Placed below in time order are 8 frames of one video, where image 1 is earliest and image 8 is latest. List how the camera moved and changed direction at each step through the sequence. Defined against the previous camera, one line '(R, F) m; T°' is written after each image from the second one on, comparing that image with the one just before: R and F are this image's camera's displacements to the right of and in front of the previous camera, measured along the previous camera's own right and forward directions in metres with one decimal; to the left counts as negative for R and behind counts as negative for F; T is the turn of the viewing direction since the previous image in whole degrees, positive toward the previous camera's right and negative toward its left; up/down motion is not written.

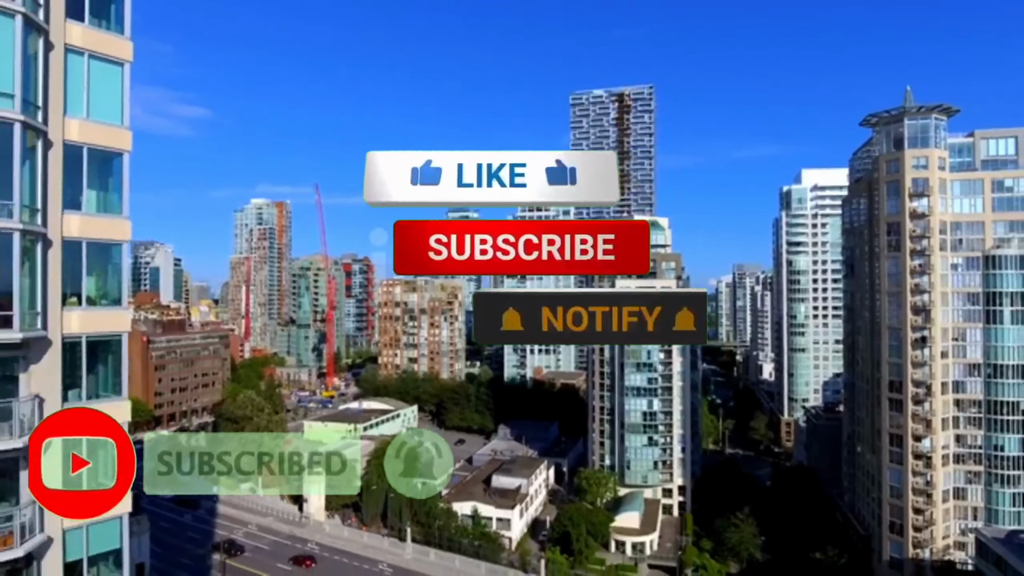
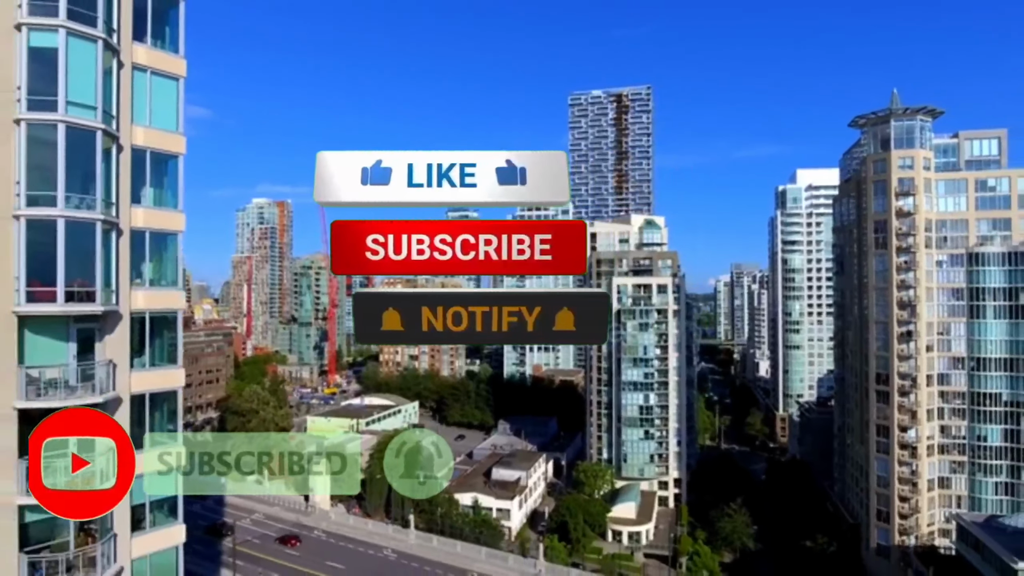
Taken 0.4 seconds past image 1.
(0.0, -1.5) m; 0°
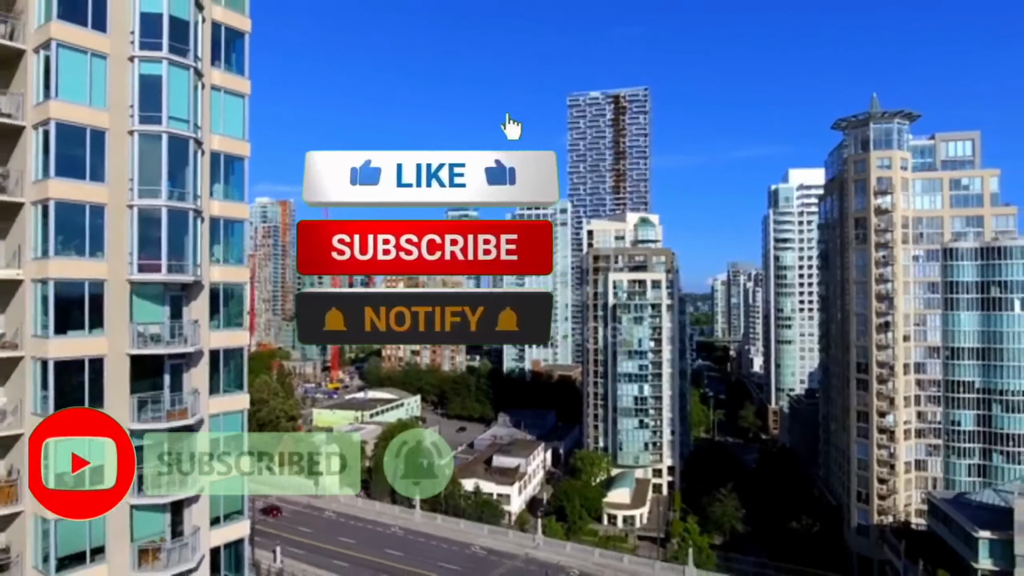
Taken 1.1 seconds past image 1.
(-0.1, -2.6) m; 0°
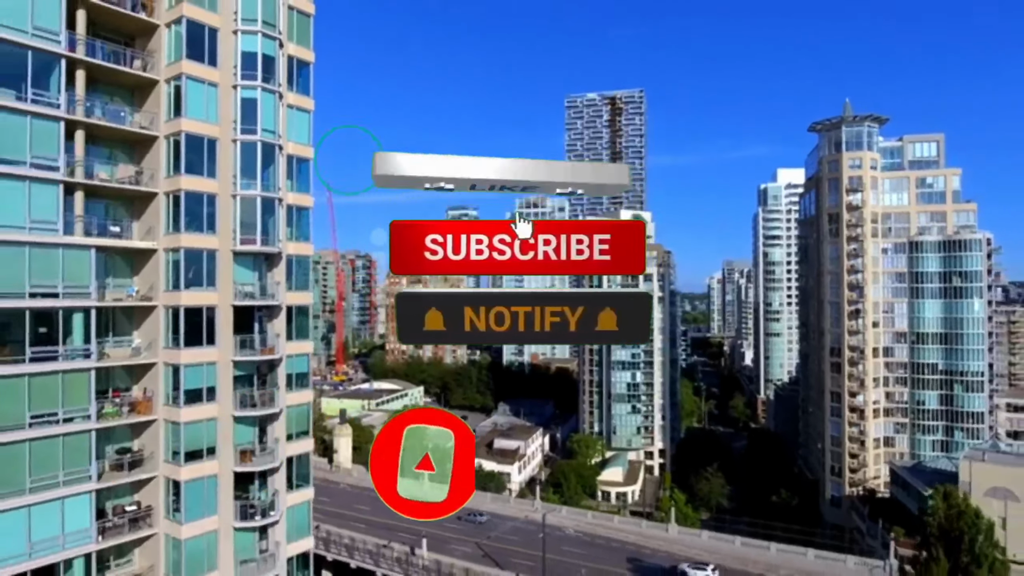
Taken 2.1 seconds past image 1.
(-0.1, -4.1) m; 0°
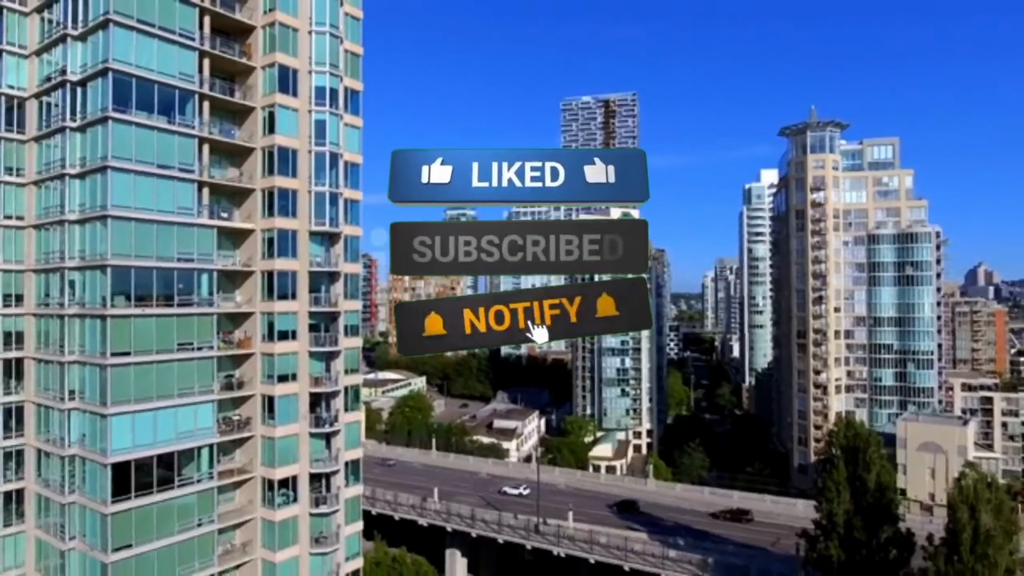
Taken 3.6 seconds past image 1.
(-0.1, -5.8) m; 0°
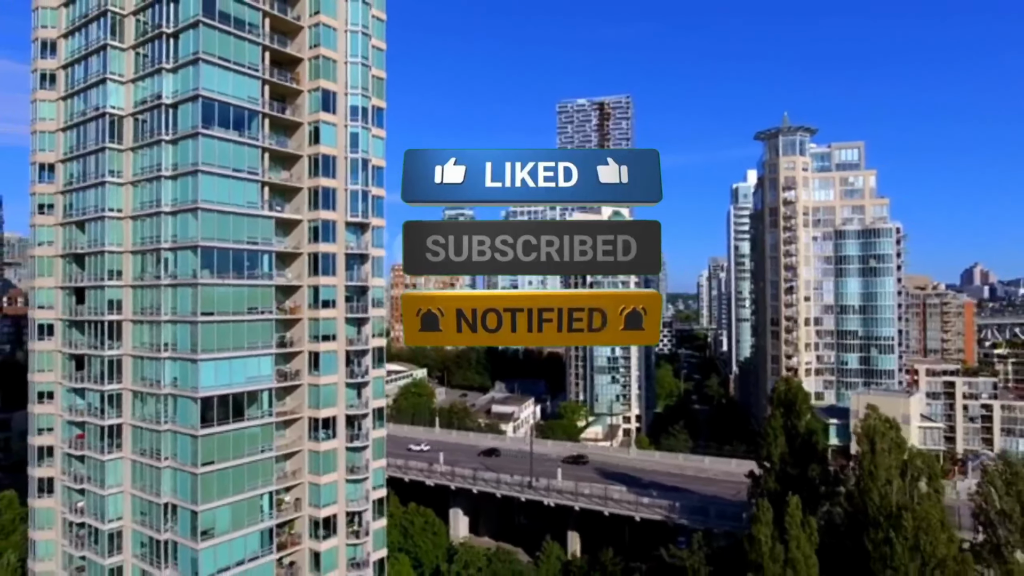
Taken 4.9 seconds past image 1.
(+0.1, -5.3) m; 0°
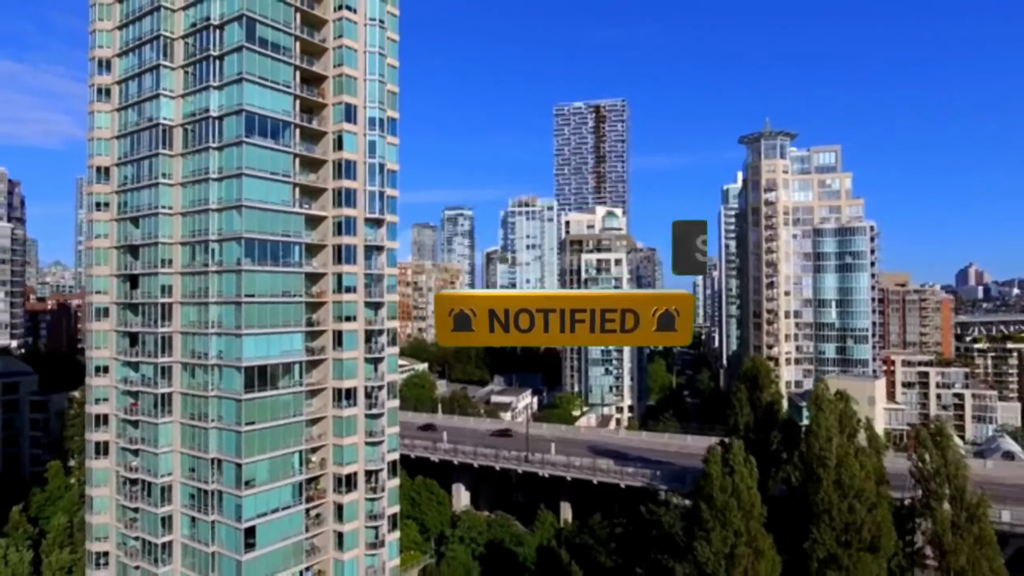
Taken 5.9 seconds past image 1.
(0.0, -4.0) m; 0°
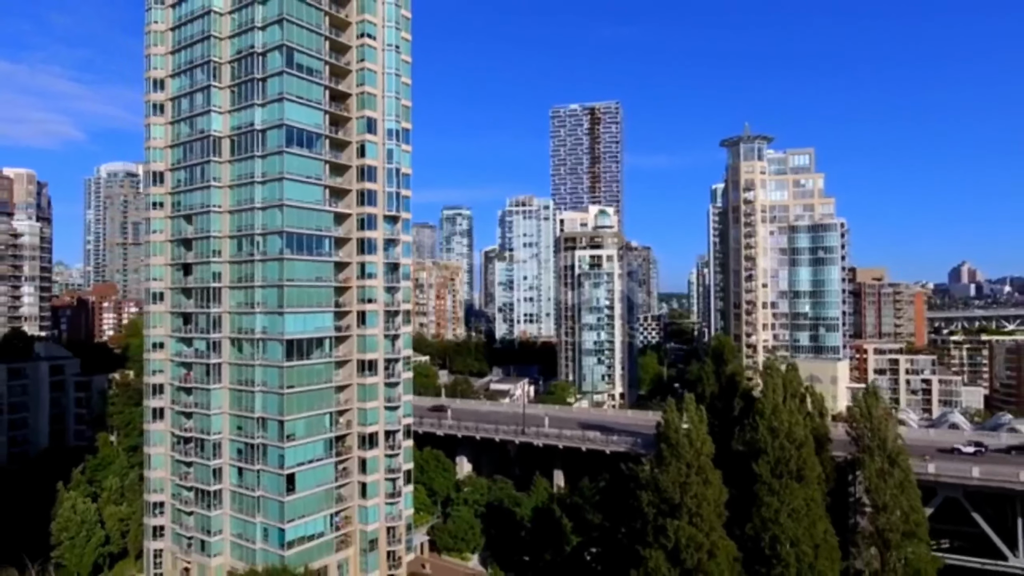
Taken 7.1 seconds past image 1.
(0.0, -5.3) m; 0°
